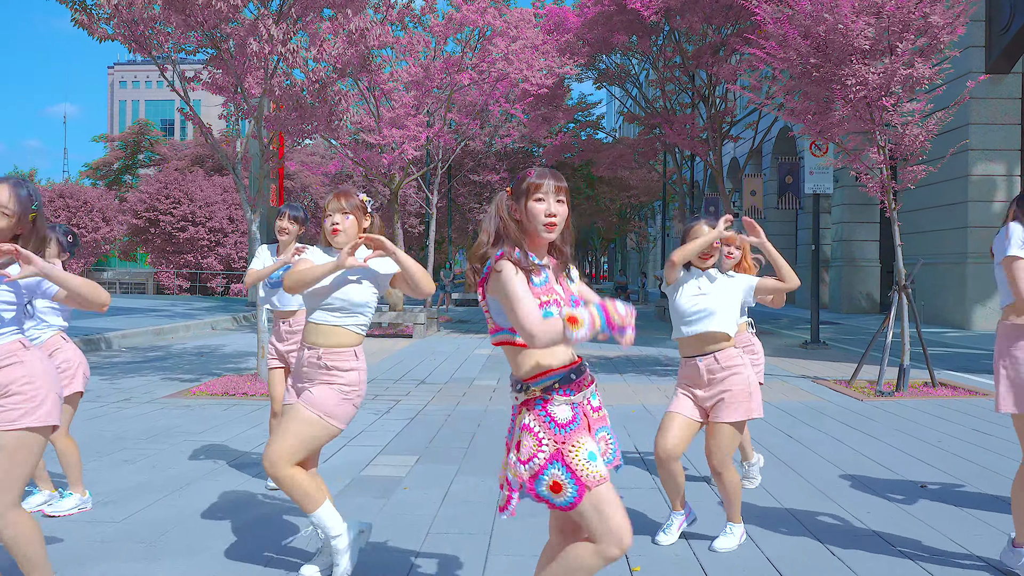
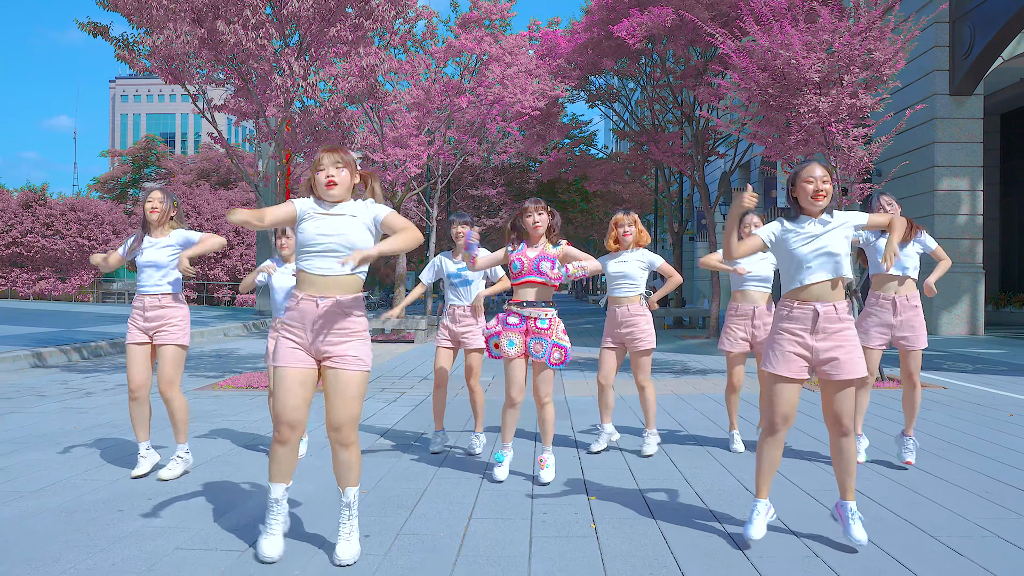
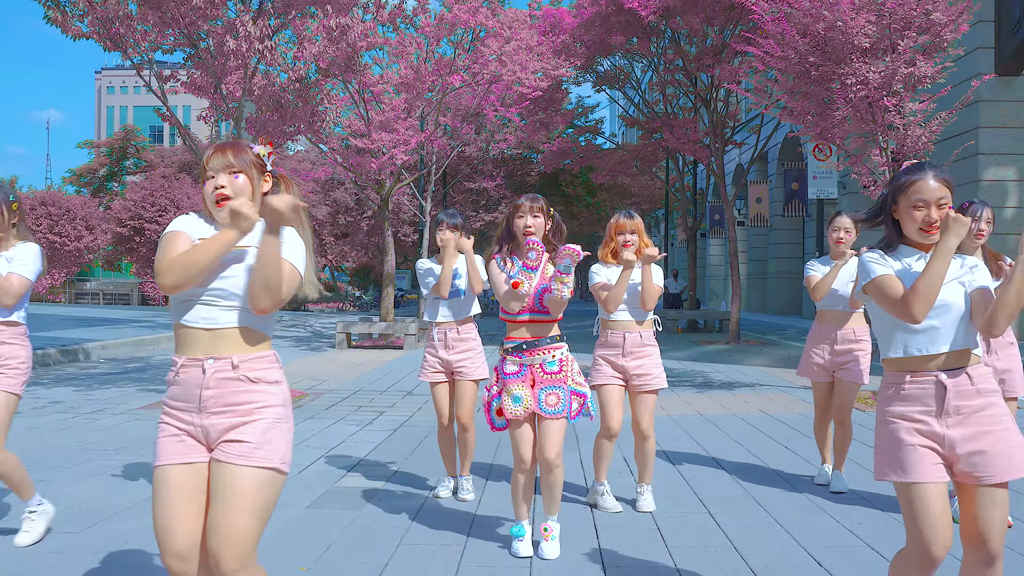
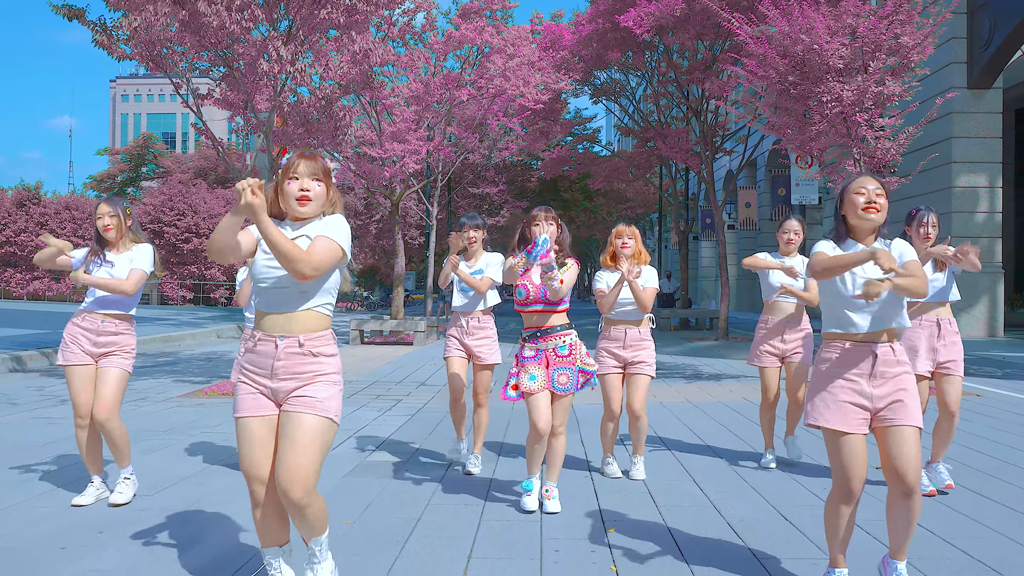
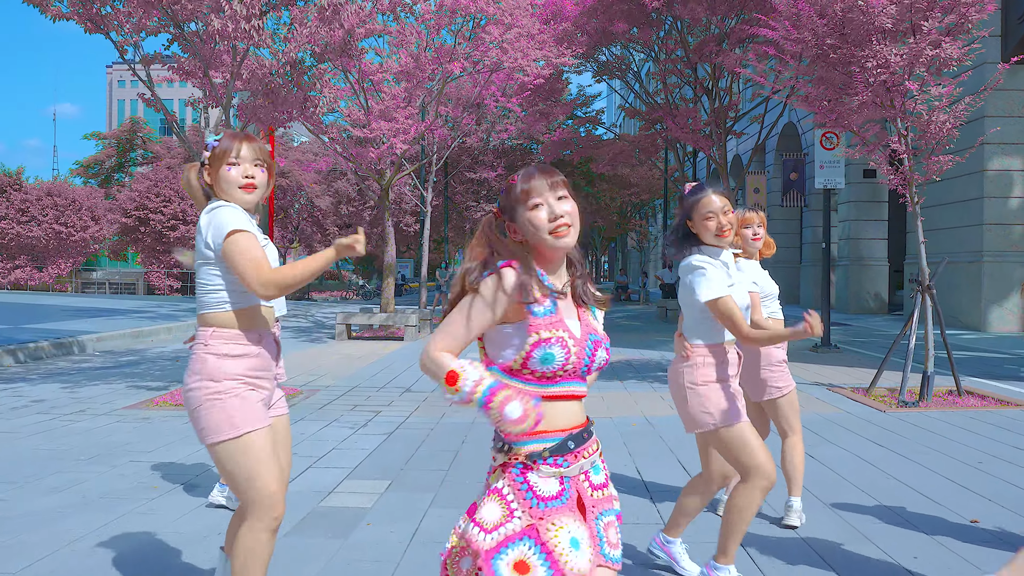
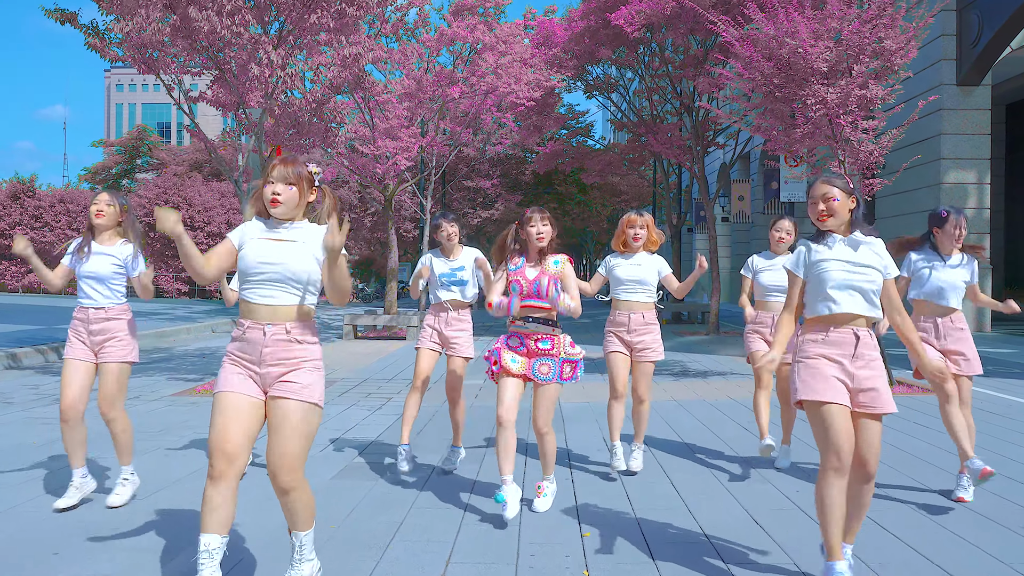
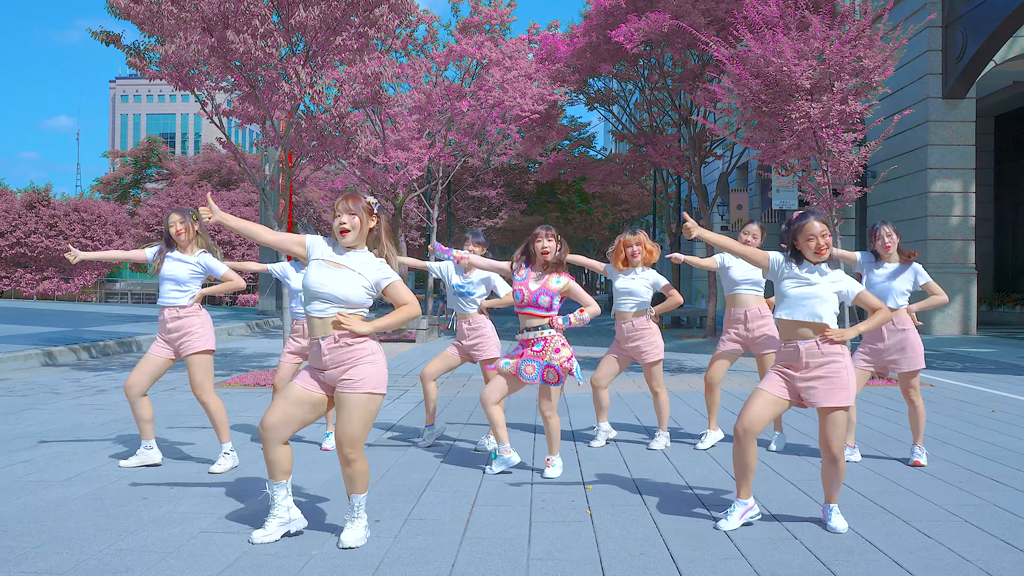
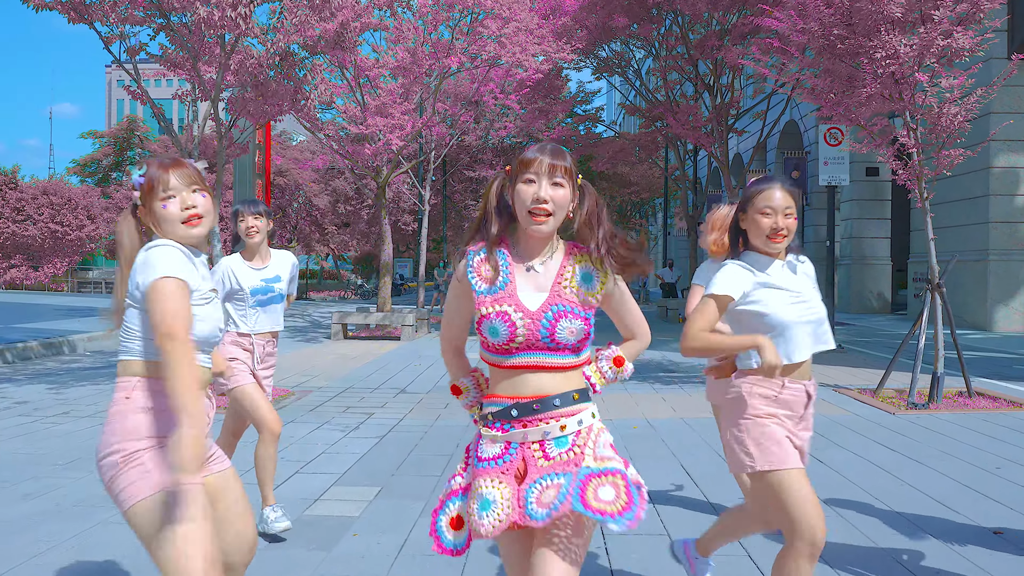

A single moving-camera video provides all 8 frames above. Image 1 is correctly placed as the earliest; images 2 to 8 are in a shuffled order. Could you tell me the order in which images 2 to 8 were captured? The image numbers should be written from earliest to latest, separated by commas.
5, 8, 3, 4, 2, 7, 6
